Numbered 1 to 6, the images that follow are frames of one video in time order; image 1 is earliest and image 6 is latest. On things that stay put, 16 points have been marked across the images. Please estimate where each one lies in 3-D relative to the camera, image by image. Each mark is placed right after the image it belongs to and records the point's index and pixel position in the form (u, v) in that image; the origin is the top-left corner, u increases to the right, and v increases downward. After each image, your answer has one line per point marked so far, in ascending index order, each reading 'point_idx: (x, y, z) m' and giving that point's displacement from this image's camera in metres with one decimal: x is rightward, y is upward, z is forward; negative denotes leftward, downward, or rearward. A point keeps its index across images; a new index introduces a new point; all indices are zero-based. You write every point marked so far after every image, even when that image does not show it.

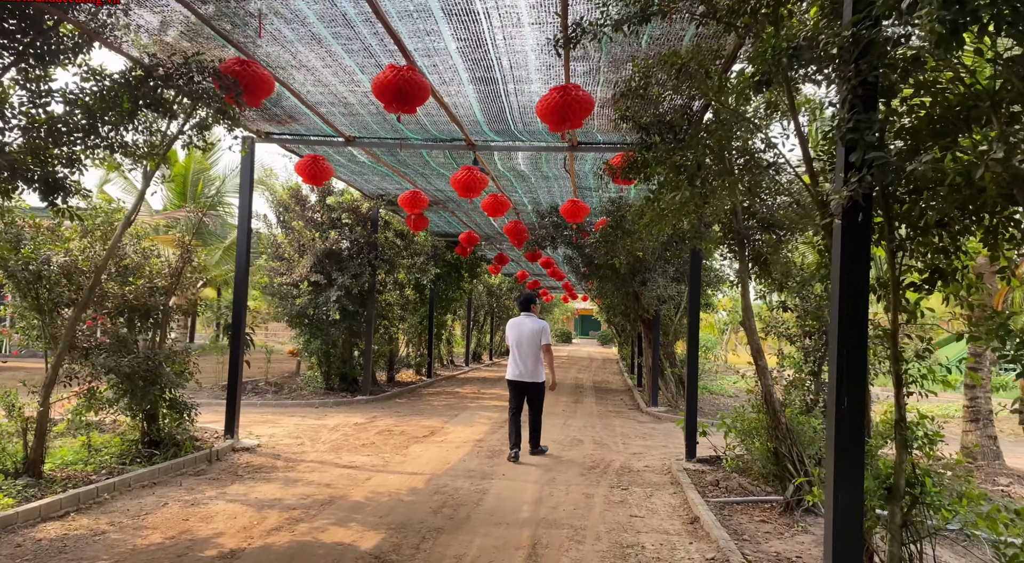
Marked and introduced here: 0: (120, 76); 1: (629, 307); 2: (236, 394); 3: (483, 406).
0: (-2.4, +1.3, +4.5) m
1: (+1.9, -0.4, +11.6) m
2: (-2.7, -1.1, +7.1) m
3: (-0.5, -1.9, +11.2) m
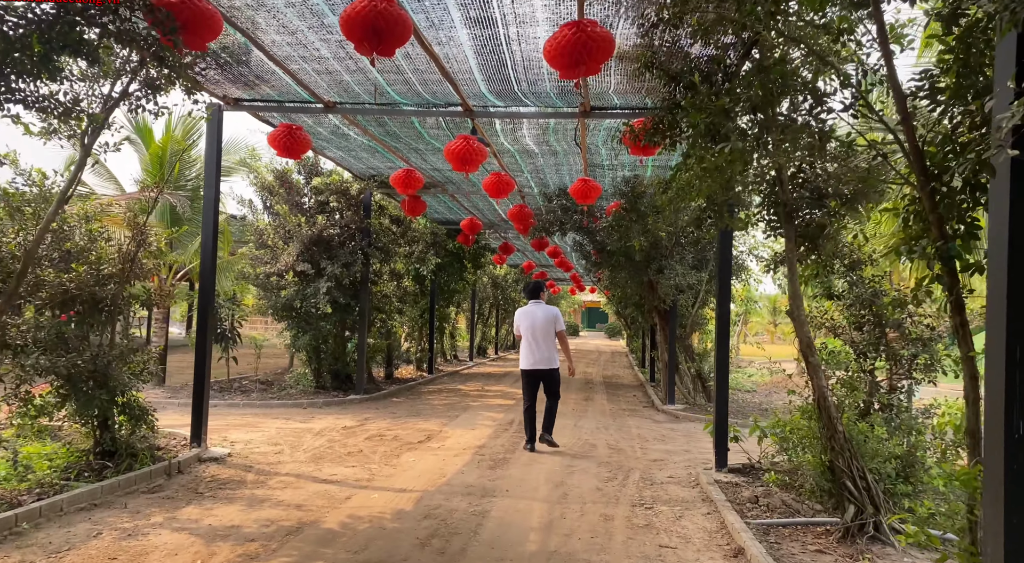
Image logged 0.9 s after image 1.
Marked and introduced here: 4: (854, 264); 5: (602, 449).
0: (-2.4, +1.4, +3.6) m
1: (+2.0, -0.2, +10.7) m
2: (-2.7, -1.0, +6.3) m
3: (-0.4, -1.8, +10.4) m
4: (+2.6, +0.1, +5.5) m
5: (+0.9, -1.7, +7.3) m
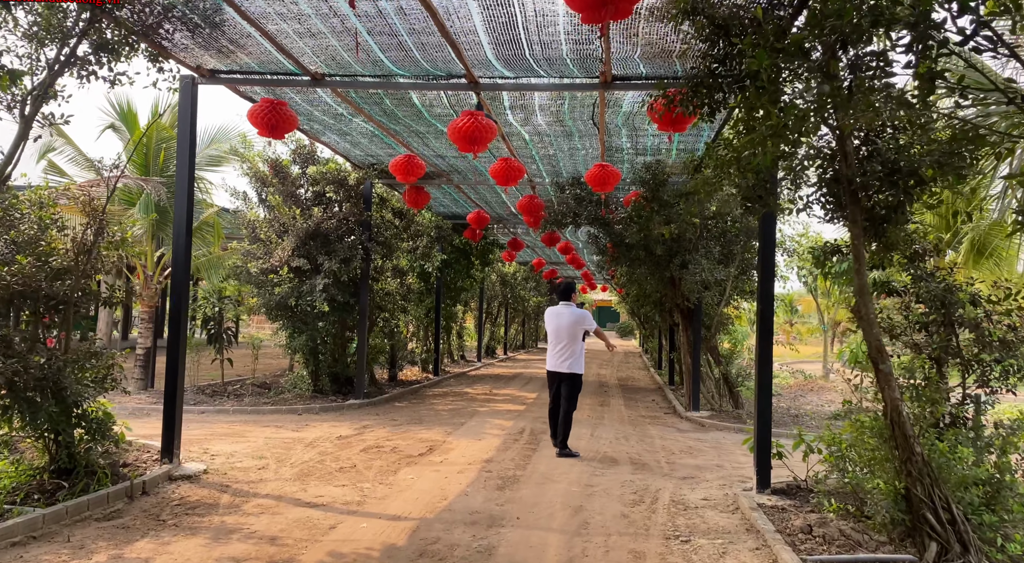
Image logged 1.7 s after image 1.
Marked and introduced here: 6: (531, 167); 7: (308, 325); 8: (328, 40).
0: (-2.4, +1.4, +2.9) m
1: (+2.1, -0.2, +10.0) m
2: (-2.6, -0.9, +5.5) m
3: (-0.2, -1.7, +9.6) m
4: (+2.6, +0.2, +4.7) m
5: (+1.0, -1.6, +6.6) m
6: (+0.2, +1.4, +9.0) m
7: (-2.7, -0.6, +9.7) m
8: (-1.3, +1.7, +5.0) m
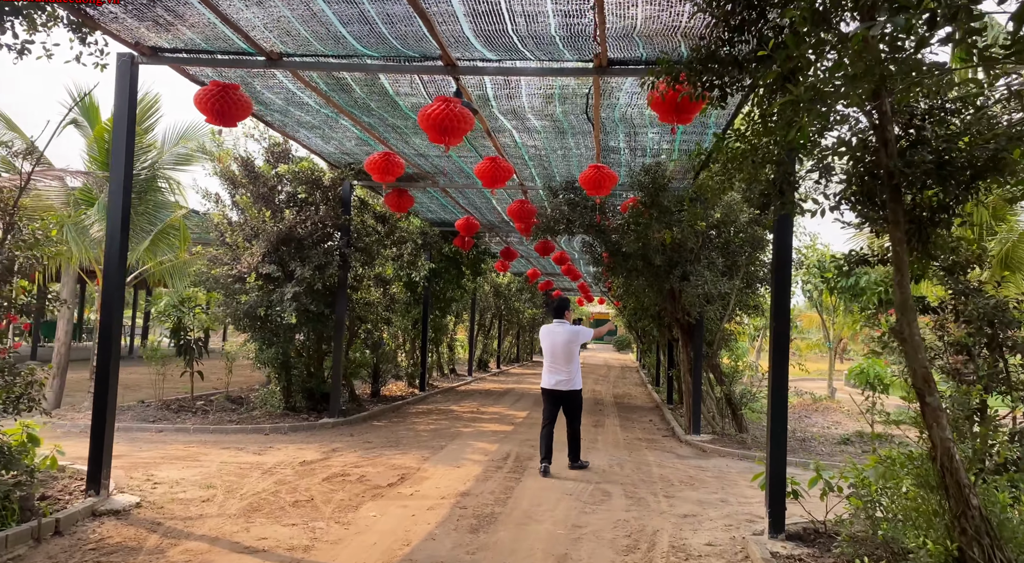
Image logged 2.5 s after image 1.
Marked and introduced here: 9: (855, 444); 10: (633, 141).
0: (-2.5, +1.4, +2.3) m
1: (+1.9, -0.3, +9.3) m
2: (-2.7, -1.0, +4.8) m
3: (-0.4, -1.9, +8.9) m
4: (+2.5, +0.1, +4.0) m
5: (+0.8, -1.7, +5.9) m
6: (+0.1, +1.3, +8.3) m
7: (-2.9, -0.7, +9.0) m
8: (-1.4, +1.6, +4.3) m
9: (+4.5, -2.2, +9.6) m
10: (+1.2, +1.3, +6.9) m
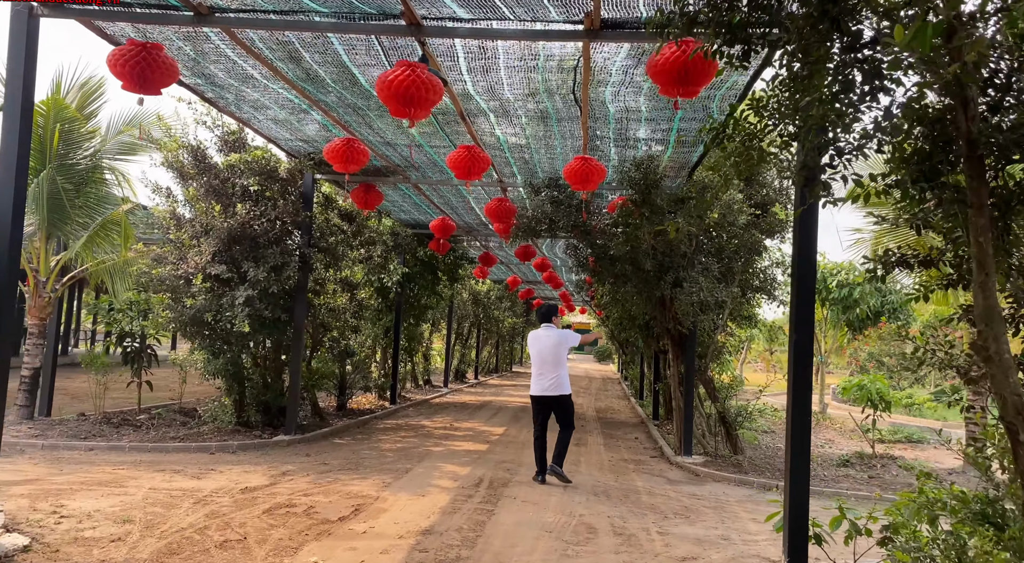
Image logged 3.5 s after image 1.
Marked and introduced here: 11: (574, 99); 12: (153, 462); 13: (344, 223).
0: (-2.6, +1.5, +1.4) m
1: (+1.7, -0.4, +8.6) m
2: (-2.9, -0.9, +4.0) m
3: (-0.7, -1.9, +8.1) m
4: (+2.4, +0.1, +3.3) m
5: (+0.6, -1.8, +5.1) m
6: (-0.1, +1.2, +7.6) m
7: (-3.2, -0.7, +8.2) m
8: (-1.5, +1.6, +3.5) m
9: (+4.2, -2.3, +8.9) m
10: (+1.0, +1.3, +6.2) m
11: (+0.5, +1.4, +5.6) m
12: (-3.4, -1.7, +6.8) m
13: (-2.2, +0.8, +9.4) m
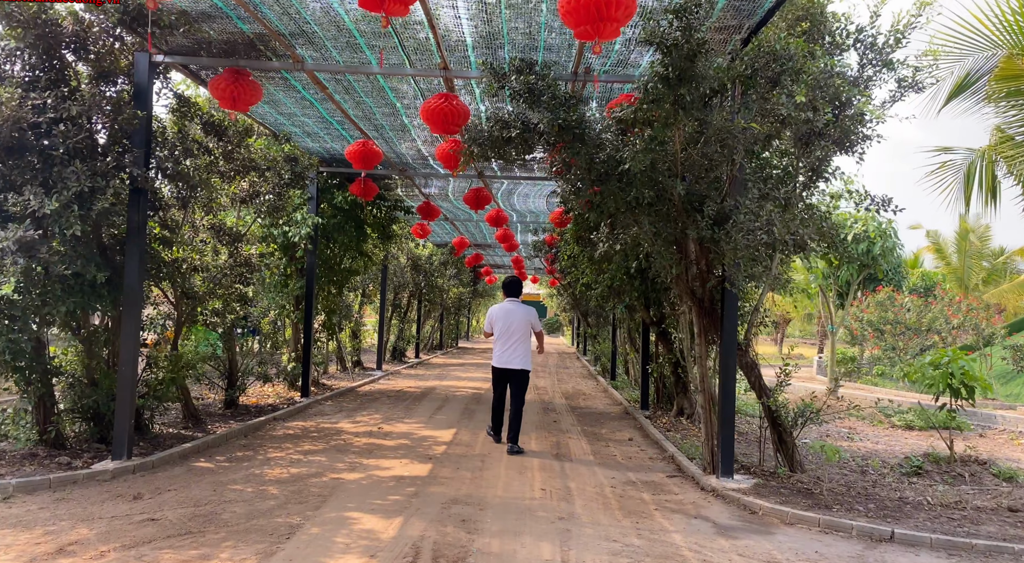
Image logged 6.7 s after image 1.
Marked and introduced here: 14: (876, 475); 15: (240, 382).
0: (-2.4, +1.7, -1.6) m
1: (+1.3, +0.1, +5.9) m
2: (-2.9, -0.7, +1.0) m
3: (-1.0, -1.5, +5.3) m
4: (+2.4, +0.4, +0.7) m
5: (+0.5, -1.4, +2.4) m
6: (-0.4, +1.7, +4.7) m
7: (-3.5, -0.3, +5.1) m
8: (-1.5, +1.9, +0.5) m
9: (+3.8, -1.8, +6.5) m
10: (+0.8, +1.7, +3.4) m
11: (+0.3, +1.8, +2.7) m
12: (-3.6, -1.3, +3.8) m
13: (-2.6, +1.3, +6.4) m
14: (+3.3, -1.7, +6.4) m
15: (-3.2, -1.2, +8.5) m
